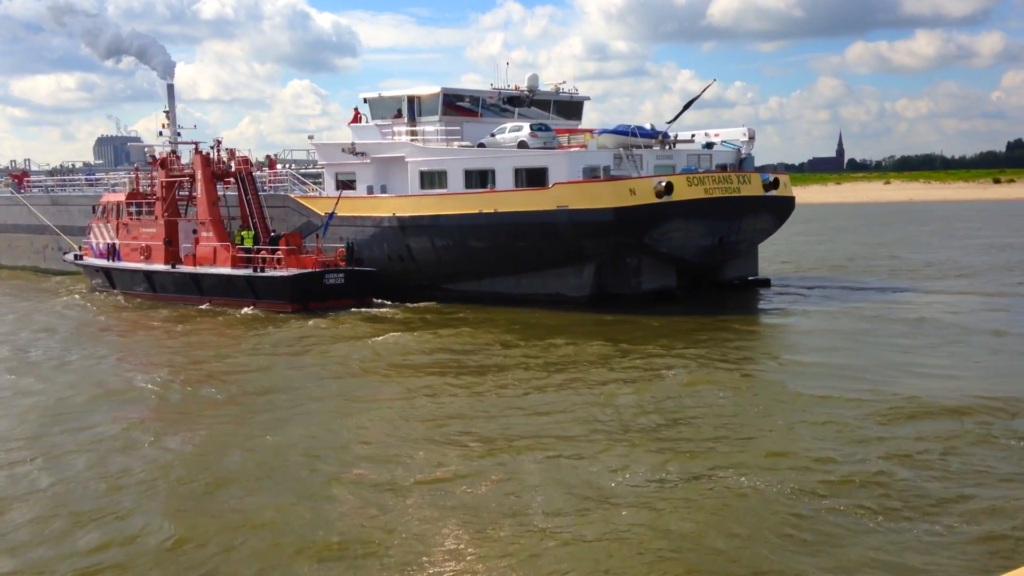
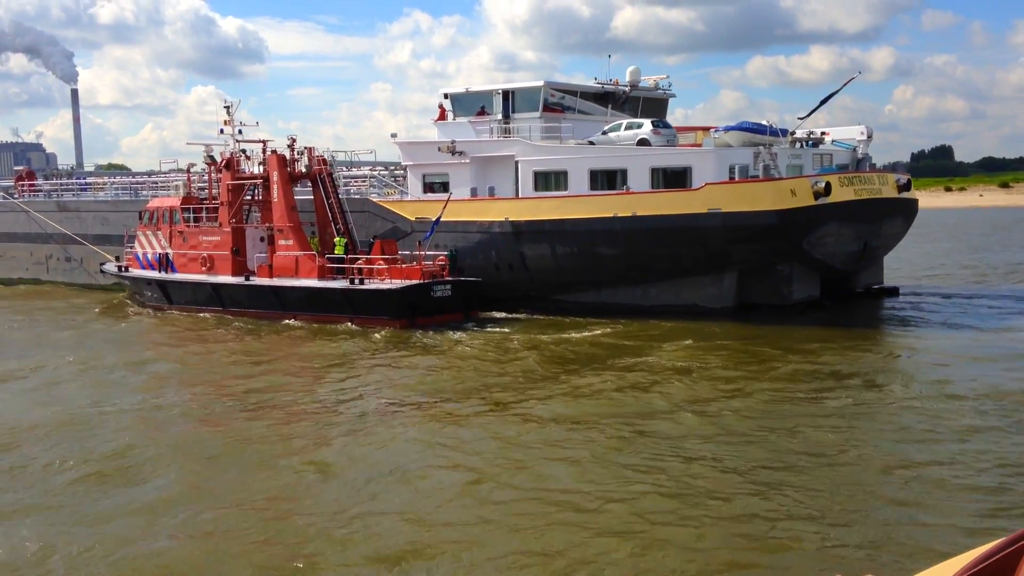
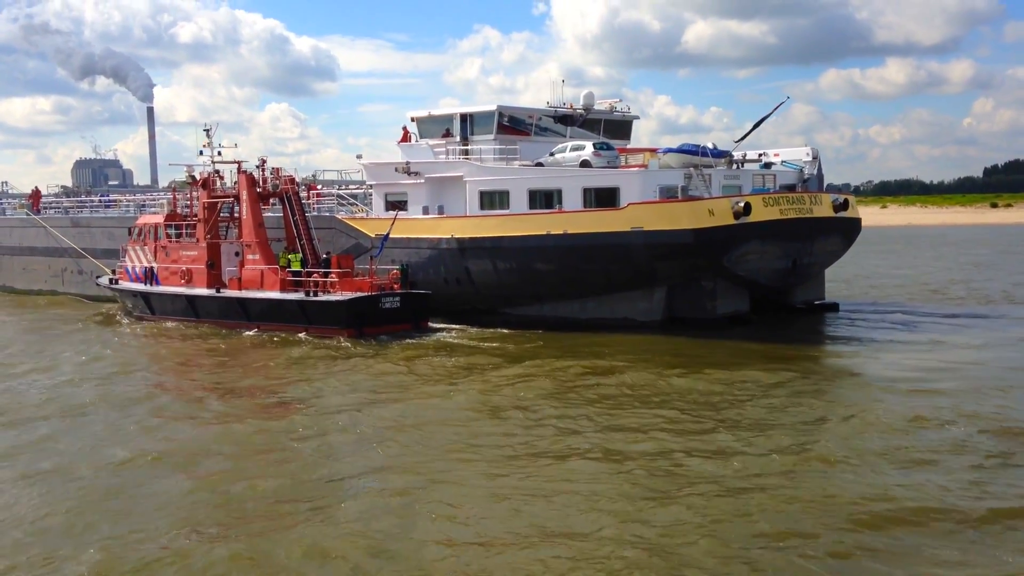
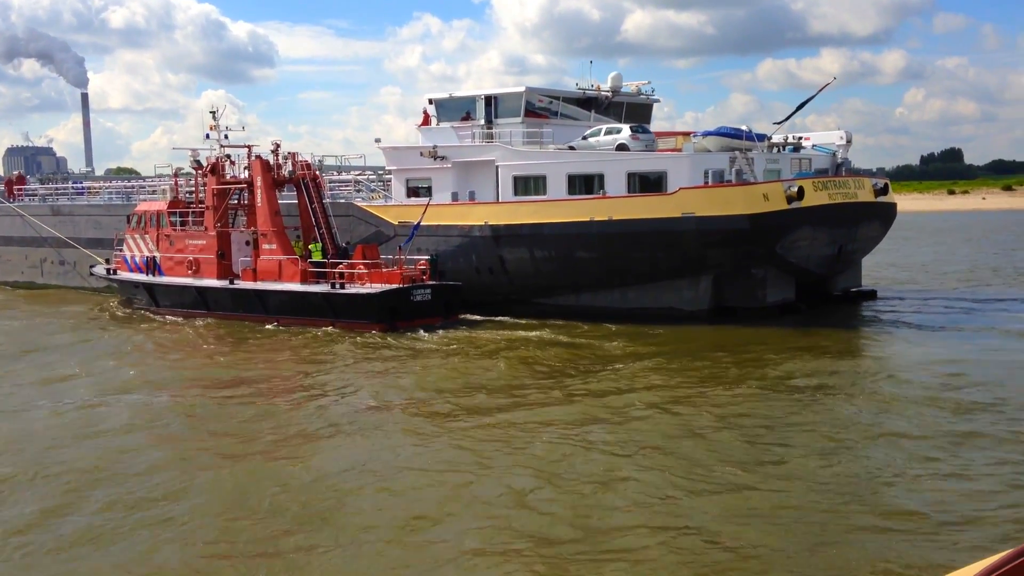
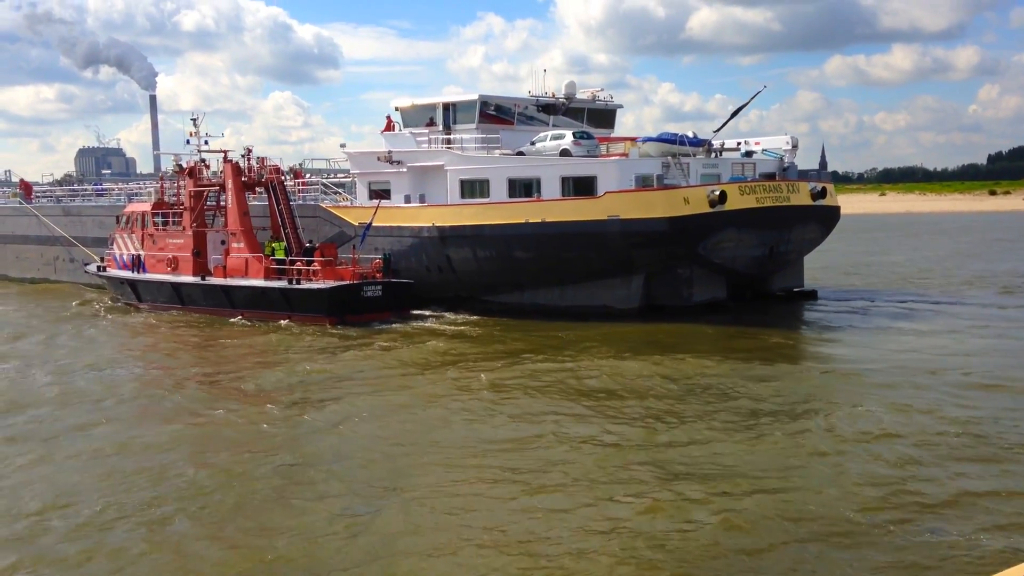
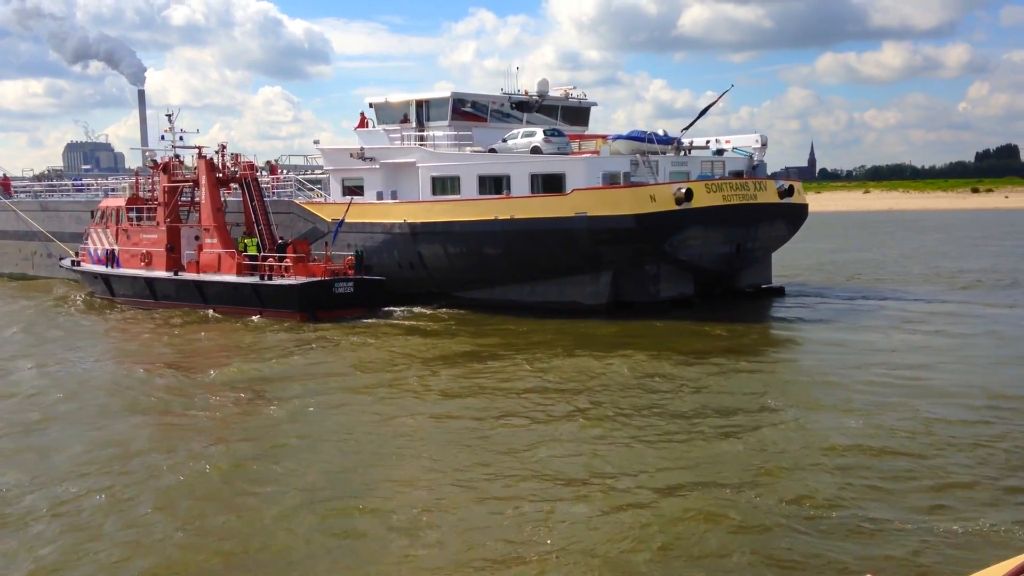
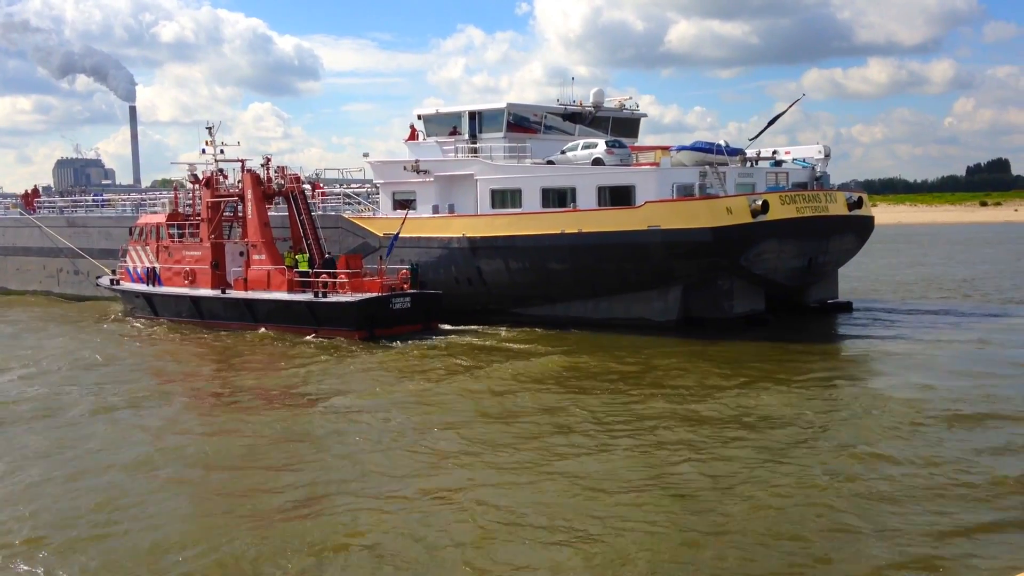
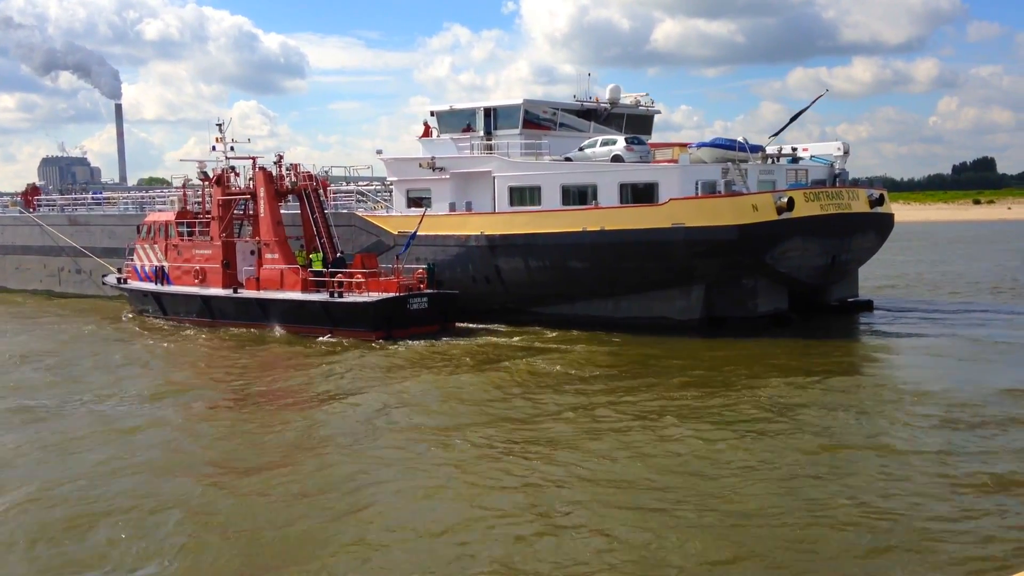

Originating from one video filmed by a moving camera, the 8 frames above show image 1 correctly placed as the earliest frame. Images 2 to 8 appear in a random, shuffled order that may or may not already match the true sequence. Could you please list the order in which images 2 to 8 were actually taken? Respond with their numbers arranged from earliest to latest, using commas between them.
6, 5, 3, 7, 8, 4, 2
